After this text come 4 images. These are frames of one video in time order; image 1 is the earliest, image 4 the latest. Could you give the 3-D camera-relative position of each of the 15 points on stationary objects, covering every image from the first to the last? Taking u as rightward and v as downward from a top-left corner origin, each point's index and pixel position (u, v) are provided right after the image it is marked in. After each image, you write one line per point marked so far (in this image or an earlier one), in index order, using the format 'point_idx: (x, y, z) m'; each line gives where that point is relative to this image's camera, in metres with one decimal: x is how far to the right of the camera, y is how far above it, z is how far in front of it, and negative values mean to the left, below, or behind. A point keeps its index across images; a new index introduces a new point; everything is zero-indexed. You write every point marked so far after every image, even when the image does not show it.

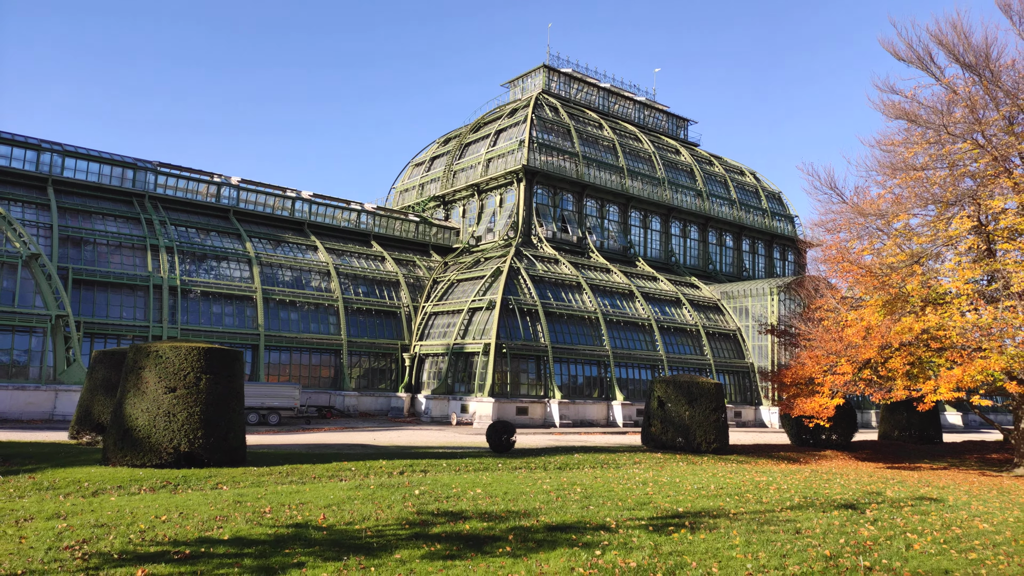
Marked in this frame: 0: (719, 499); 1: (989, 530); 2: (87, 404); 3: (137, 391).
0: (+4.0, -4.1, +13.2) m
1: (+7.5, -3.8, +10.8) m
2: (-10.3, -2.8, +16.6) m
3: (-7.4, -2.0, +13.7) m
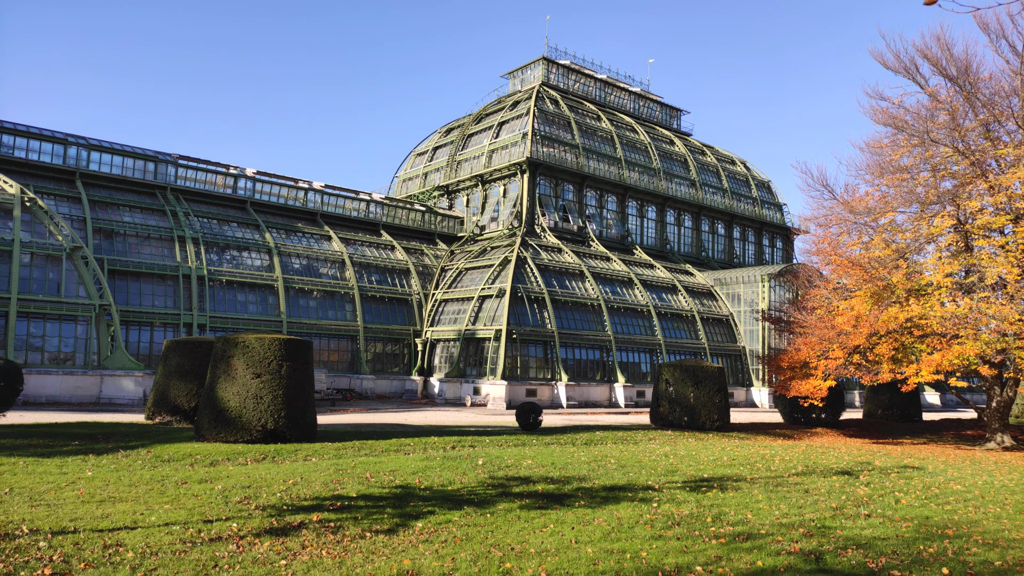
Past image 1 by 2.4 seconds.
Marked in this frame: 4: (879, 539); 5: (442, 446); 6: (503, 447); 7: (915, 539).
0: (+5.0, -4.0, +15.4) m
1: (+8.5, -3.8, +13.0) m
2: (-9.4, -2.7, +18.4) m
3: (-6.4, -2.0, +15.5) m
4: (+4.5, -3.1, +8.5) m
5: (-1.7, -3.8, +16.4) m
6: (-0.2, -3.9, +16.8) m
7: (+5.0, -3.1, +8.6) m
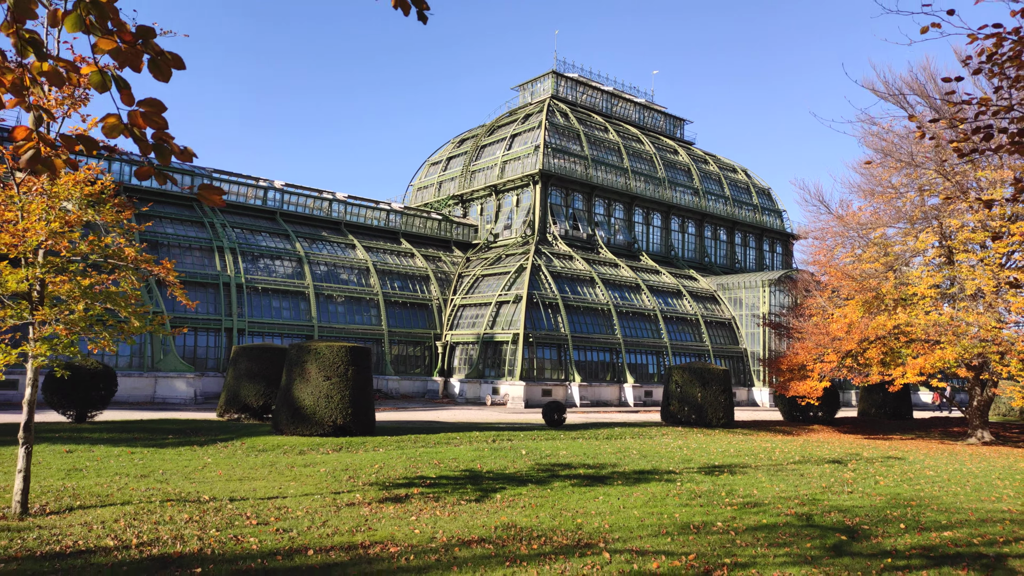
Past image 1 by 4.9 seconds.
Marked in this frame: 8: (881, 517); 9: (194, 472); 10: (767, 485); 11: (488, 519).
0: (+5.9, -4.4, +17.8) m
1: (+9.5, -4.2, +15.4) m
2: (-8.4, -3.1, +20.8) m
3: (-5.5, -2.4, +17.9) m
4: (+5.5, -3.5, +10.9) m
5: (-0.7, -4.2, +18.8) m
6: (+0.7, -4.3, +19.2) m
7: (+5.9, -3.5, +11.0) m
8: (+5.5, -3.4, +10.1) m
9: (-5.7, -3.3, +12.2) m
10: (+4.7, -3.7, +12.8) m
11: (-0.3, -3.1, +9.2) m
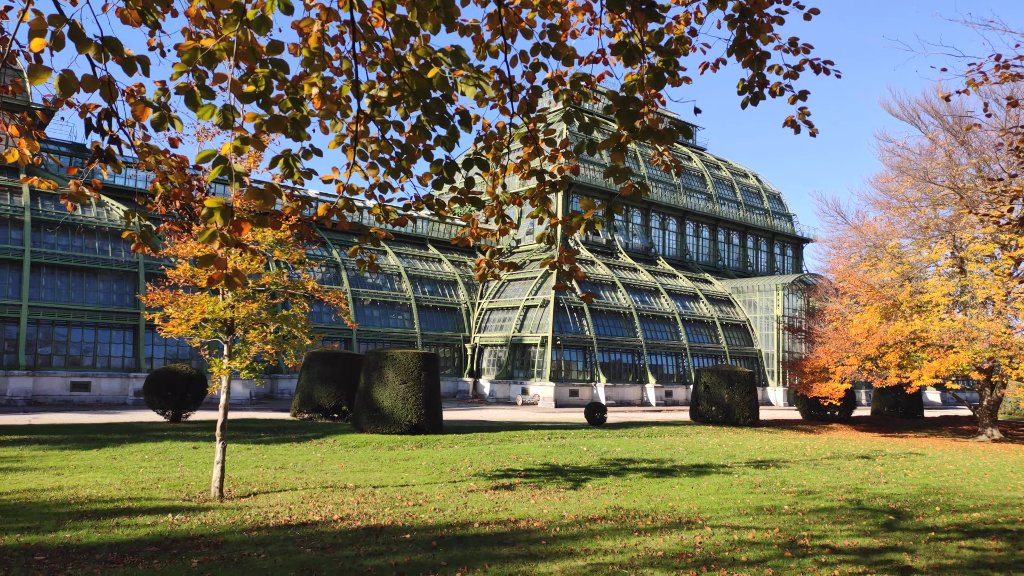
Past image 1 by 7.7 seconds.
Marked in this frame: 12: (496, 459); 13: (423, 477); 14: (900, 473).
0: (+7.6, -4.7, +19.7) m
1: (+11.1, -4.5, +17.3) m
2: (-6.7, -3.4, +22.7) m
3: (-3.8, -2.7, +19.8) m
4: (+7.1, -3.8, +12.8) m
5: (+0.9, -4.5, +20.7) m
6: (+2.4, -4.6, +21.1) m
7: (+7.6, -3.9, +12.8) m
8: (+7.1, -3.8, +12.0) m
9: (-4.0, -3.7, +14.1) m
10: (+6.4, -4.0, +14.7) m
11: (+1.3, -3.5, +11.1) m
12: (-0.4, -4.0, +16.0) m
13: (-1.7, -3.7, +13.2) m
14: (+8.9, -4.2, +15.7) m
